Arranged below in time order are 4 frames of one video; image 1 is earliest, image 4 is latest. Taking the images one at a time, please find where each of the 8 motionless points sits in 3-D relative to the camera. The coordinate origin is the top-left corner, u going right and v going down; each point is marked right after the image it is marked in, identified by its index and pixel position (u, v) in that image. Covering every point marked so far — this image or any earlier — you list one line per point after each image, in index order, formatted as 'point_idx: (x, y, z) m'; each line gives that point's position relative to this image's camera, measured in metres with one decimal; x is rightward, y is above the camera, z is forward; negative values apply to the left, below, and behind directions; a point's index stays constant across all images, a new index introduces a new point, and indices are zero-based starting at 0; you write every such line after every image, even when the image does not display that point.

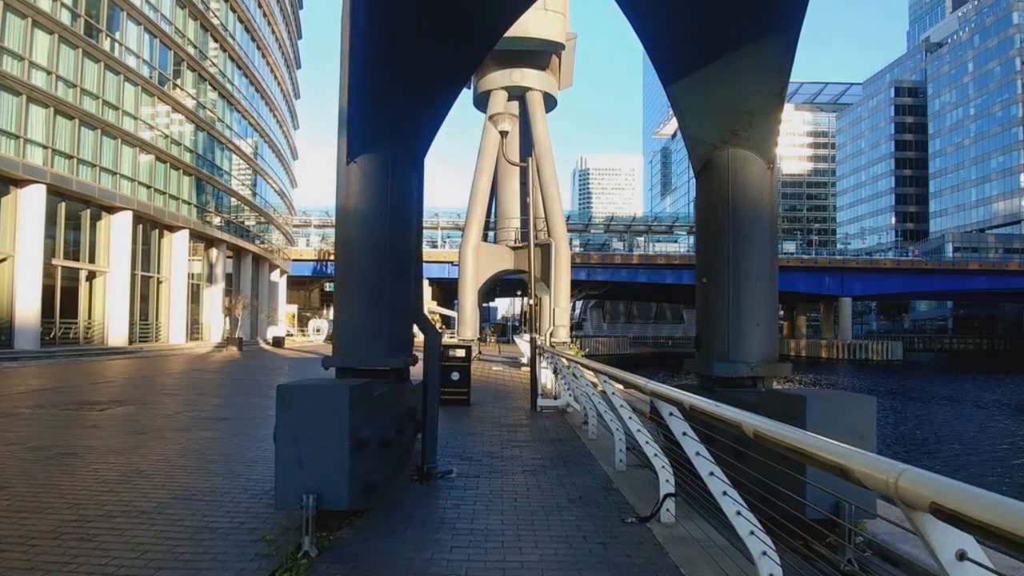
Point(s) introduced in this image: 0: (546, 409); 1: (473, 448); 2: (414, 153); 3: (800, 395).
0: (+0.6, -2.1, +12.9) m
1: (-0.5, -1.9, +8.8) m
2: (-1.0, +1.3, +7.2) m
3: (+1.9, -0.7, +5.0) m
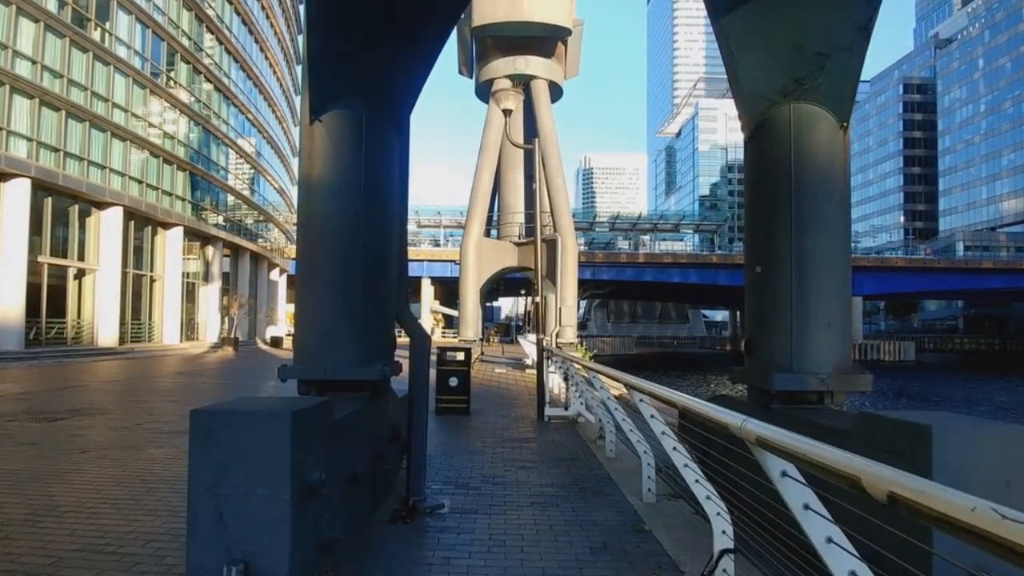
0: (+0.7, -2.0, +11.5) m
1: (-0.4, -1.8, +7.5) m
2: (-0.9, +1.3, +5.8) m
3: (+2.0, -0.7, +3.6) m
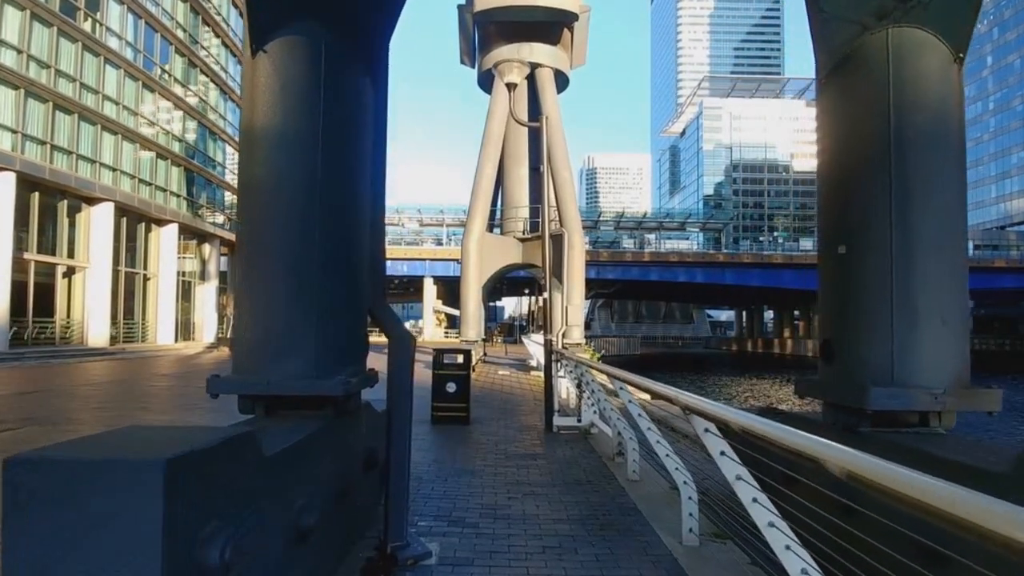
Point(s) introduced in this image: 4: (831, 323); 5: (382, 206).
0: (+0.7, -1.9, +10.2) m
1: (-0.4, -1.7, +6.2) m
2: (-0.9, +1.4, +4.5) m
3: (+2.0, -0.6, +2.3) m
4: (+2.1, -0.2, +5.0) m
5: (-0.9, +0.6, +5.1) m
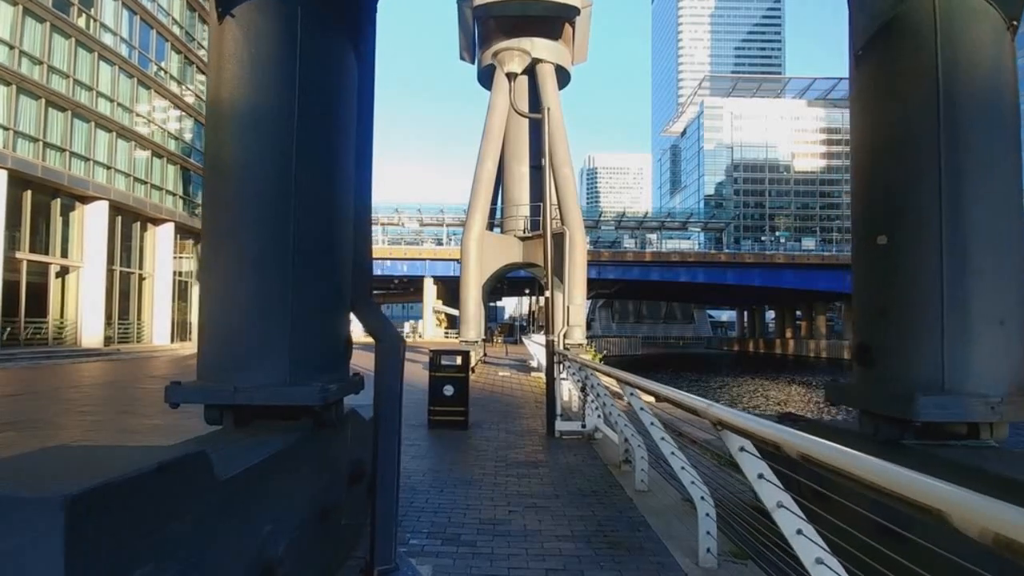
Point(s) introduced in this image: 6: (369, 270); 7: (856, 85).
0: (+0.7, -1.9, +9.8) m
1: (-0.4, -1.7, +5.7) m
2: (-0.9, +1.4, +4.1) m
3: (+2.0, -0.5, +1.8) m
4: (+2.1, -0.2, +4.6) m
5: (-0.9, +0.6, +4.6) m
6: (-0.9, +0.1, +4.7) m
7: (+2.2, +1.3, +4.7) m
